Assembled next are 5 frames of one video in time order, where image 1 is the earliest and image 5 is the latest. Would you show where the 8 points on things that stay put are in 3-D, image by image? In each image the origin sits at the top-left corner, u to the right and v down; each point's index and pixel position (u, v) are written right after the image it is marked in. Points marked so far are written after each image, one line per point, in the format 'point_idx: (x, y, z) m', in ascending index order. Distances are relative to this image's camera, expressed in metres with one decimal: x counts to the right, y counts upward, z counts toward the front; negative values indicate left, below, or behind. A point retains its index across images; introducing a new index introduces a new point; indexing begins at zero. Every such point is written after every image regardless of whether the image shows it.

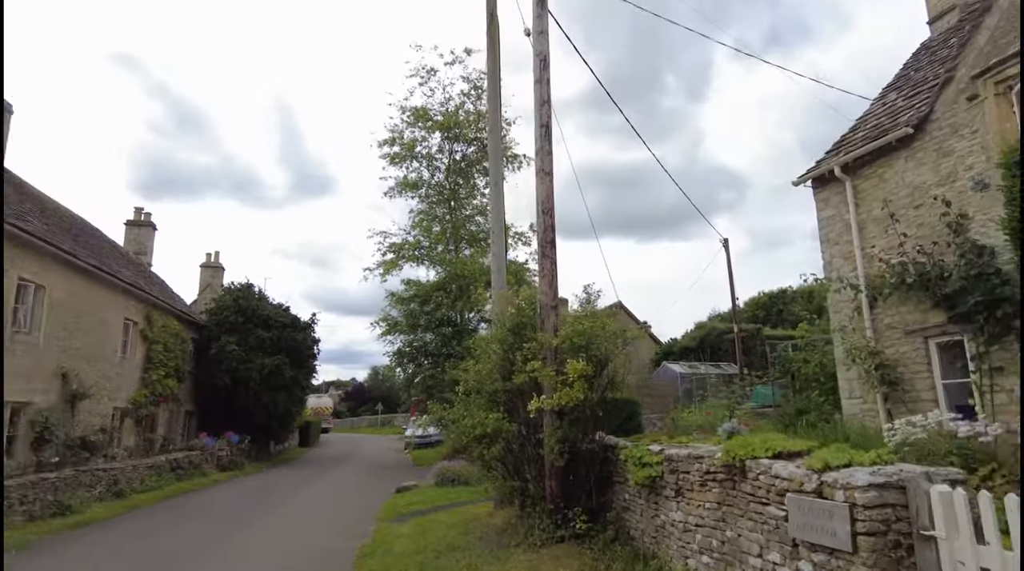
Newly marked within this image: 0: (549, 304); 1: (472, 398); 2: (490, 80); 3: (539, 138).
0: (+0.5, -0.2, +8.1) m
1: (-0.5, -1.4, +8.2) m
2: (-0.4, +4.1, +12.9) m
3: (+0.4, +2.0, +8.7) m
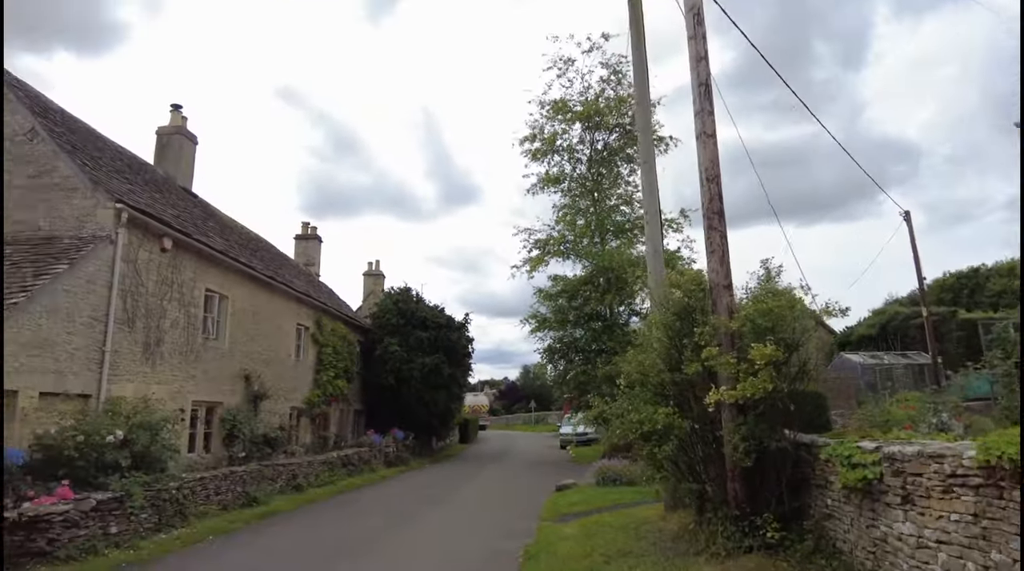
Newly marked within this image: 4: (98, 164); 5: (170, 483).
0: (+2.3, 0.0, +7.2) m
1: (+1.4, -1.2, +7.5) m
2: (+2.3, +4.3, +12.1) m
3: (+2.2, +2.2, +7.8) m
4: (-8.1, +2.4, +12.7) m
5: (-5.3, -3.1, +10.0) m
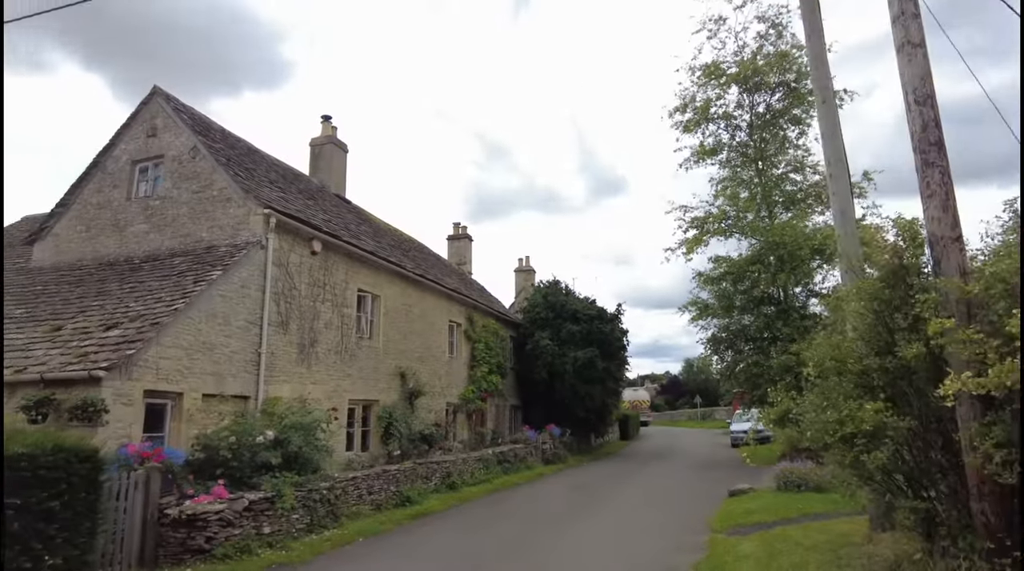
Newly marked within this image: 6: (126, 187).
0: (+3.6, +0.4, +5.4) m
1: (+2.9, -0.9, +6.0) m
2: (+4.5, +4.8, +10.3) m
3: (+3.6, +2.6, +6.1) m
4: (-5.3, +2.3, +13.3) m
5: (-2.9, -3.0, +10.0) m
6: (-7.8, +2.0, +13.1) m
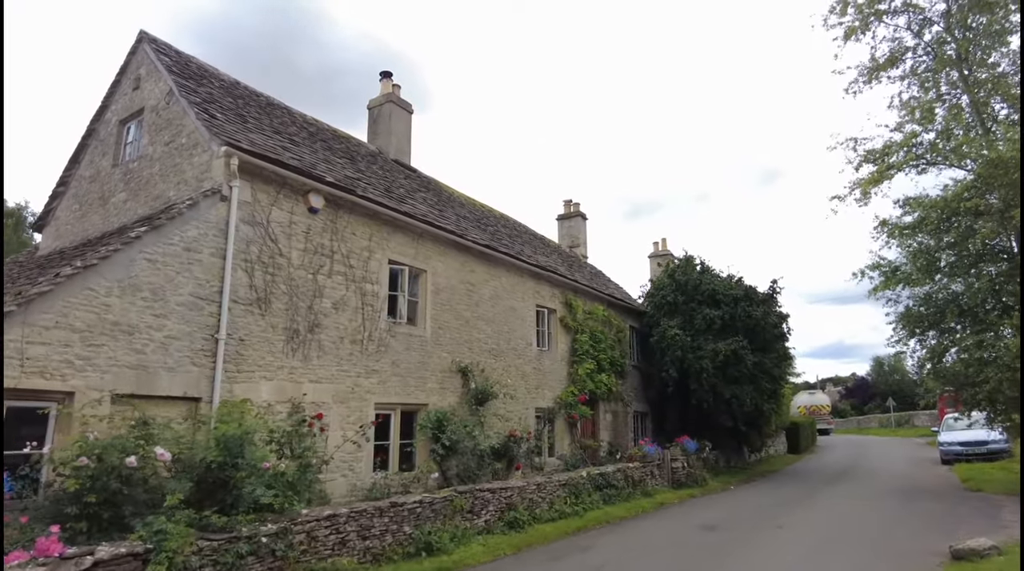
0: (+2.5, +1.4, +0.7) m
1: (+2.0, 0.0, +1.4) m
2: (+4.3, +5.7, +5.3) m
3: (+2.5, +3.6, +1.4) m
4: (-4.3, +2.7, +10.5) m
5: (-2.5, -2.5, +6.7) m
6: (-6.8, +2.3, +11.0) m
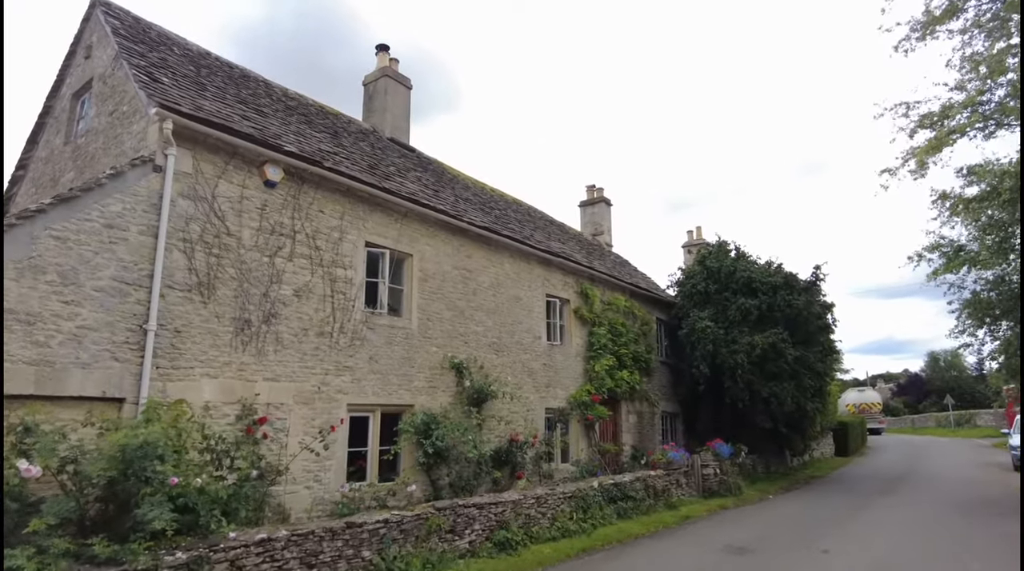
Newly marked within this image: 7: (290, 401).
0: (+1.7, +1.6, -0.8) m
1: (+1.3, +0.3, -0.1) m
2: (+3.7, +6.0, +3.6) m
3: (+1.7, +3.8, -0.1) m
4: (-4.5, +2.9, +9.4) m
5: (-2.9, -2.3, +5.4) m
6: (-6.9, +2.4, +10.0) m
7: (-2.8, -1.5, +8.3) m
